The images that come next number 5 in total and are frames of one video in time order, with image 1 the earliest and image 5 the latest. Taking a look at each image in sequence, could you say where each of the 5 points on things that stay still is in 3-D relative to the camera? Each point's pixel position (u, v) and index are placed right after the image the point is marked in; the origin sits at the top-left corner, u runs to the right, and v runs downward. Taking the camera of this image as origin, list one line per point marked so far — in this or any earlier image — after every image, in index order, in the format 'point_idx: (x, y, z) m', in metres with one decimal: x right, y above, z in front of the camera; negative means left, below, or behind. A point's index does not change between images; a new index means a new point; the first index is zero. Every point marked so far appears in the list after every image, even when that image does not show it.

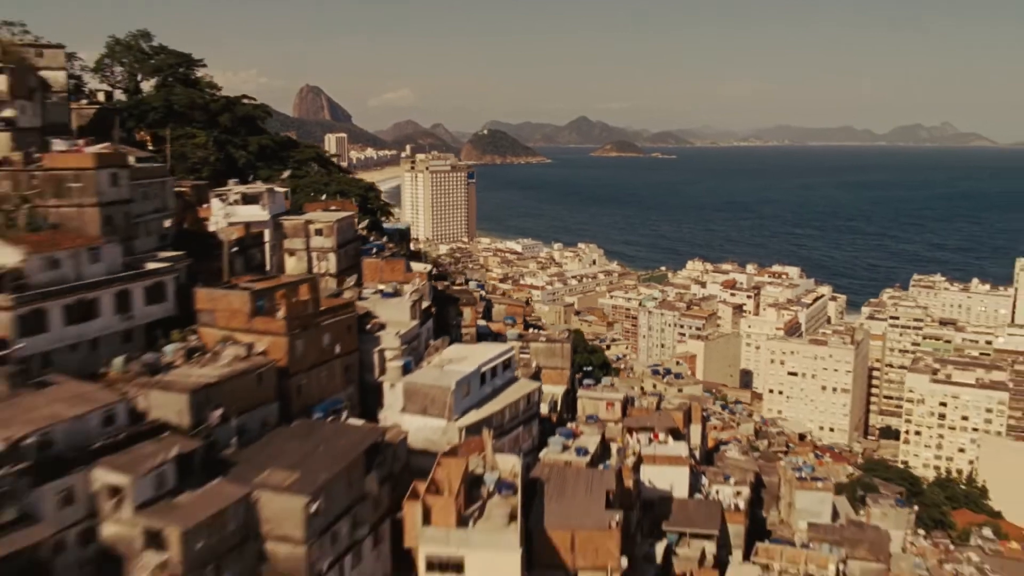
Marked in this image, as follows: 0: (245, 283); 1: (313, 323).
0: (-2.6, 0.0, +10.4) m
1: (-1.9, -0.3, +9.7) m
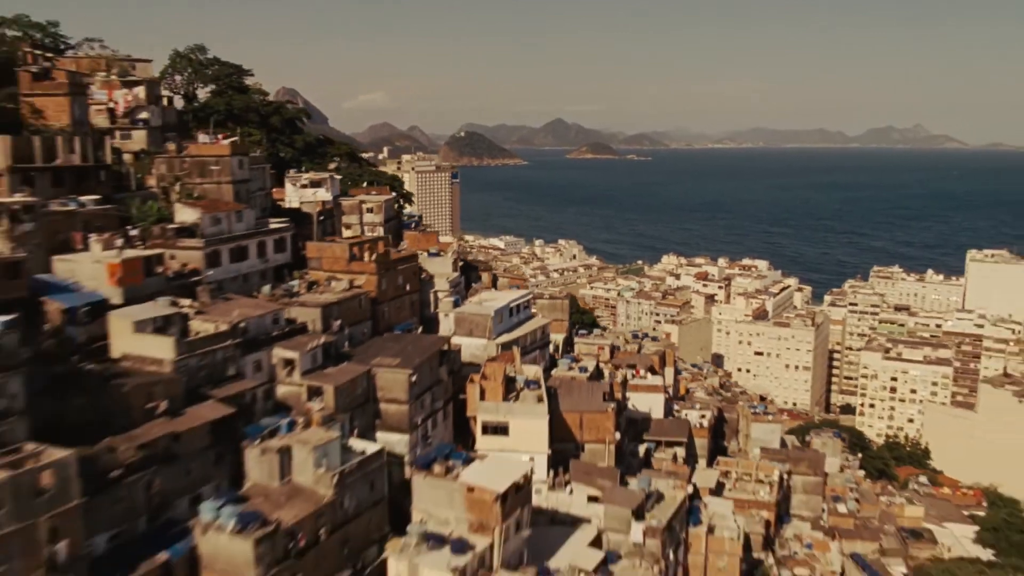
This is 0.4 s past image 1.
0: (-2.3, +0.6, +14.0) m
1: (-1.5, +0.3, +13.3) m
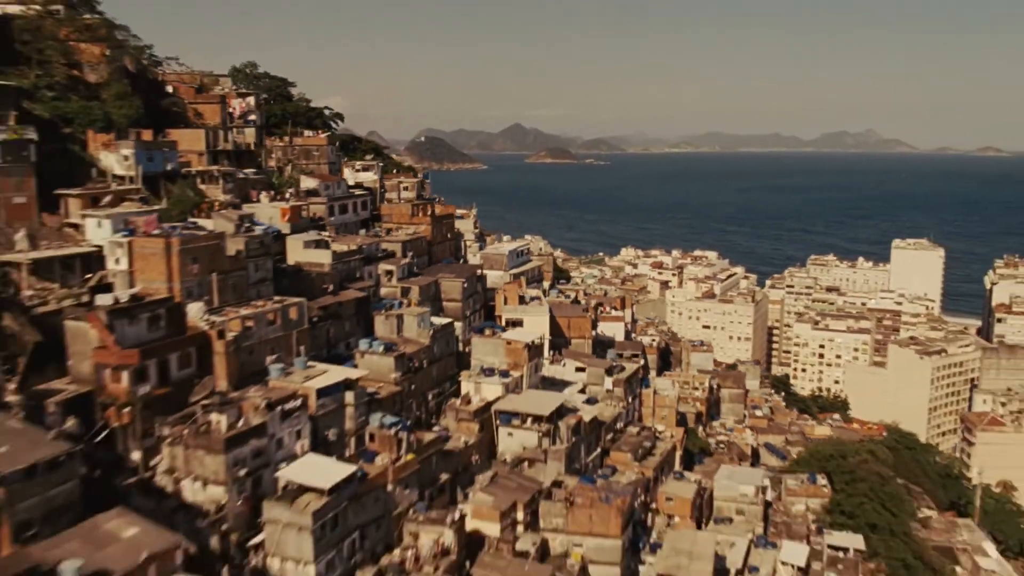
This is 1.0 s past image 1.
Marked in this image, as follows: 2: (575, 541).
0: (-2.2, +1.6, +20.0) m
1: (-1.4, +1.3, +19.3) m
2: (+0.8, -3.3, +12.7) m
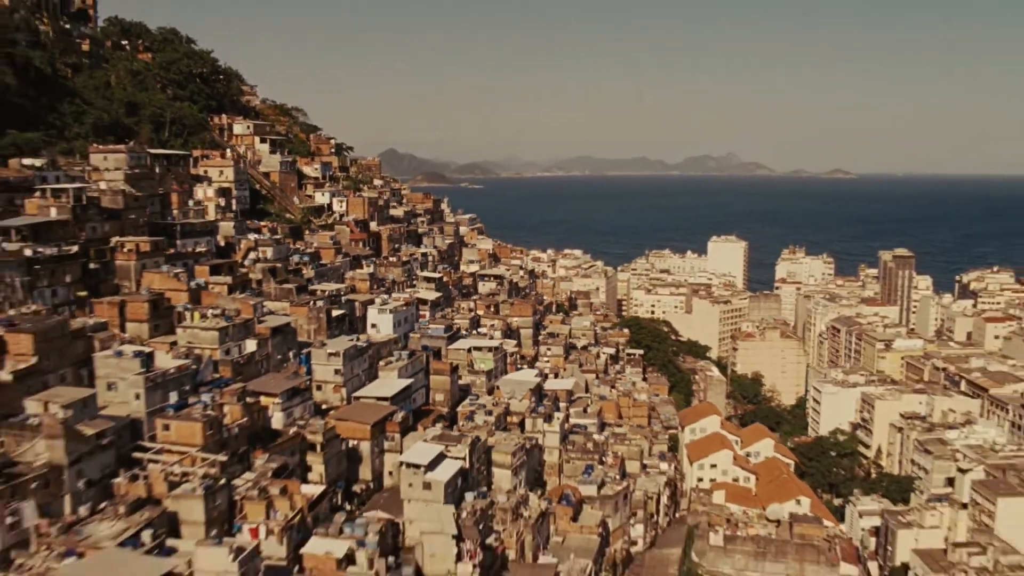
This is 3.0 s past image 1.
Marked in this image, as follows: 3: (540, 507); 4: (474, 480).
0: (-3.8, +3.7, +39.5) m
1: (-3.0, +3.4, +38.9) m
2: (+0.1, -1.0, +32.6) m
3: (+0.5, -4.3, +19.6) m
4: (-0.7, -3.7, +19.2) m
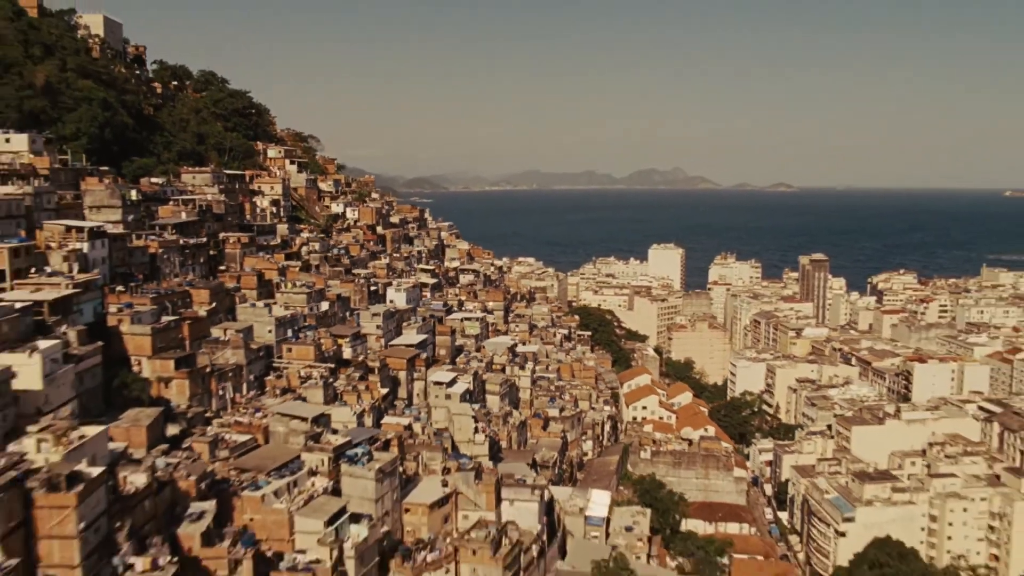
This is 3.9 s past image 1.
0: (-5.2, +4.0, +48.1) m
1: (-4.3, +3.6, +47.5) m
2: (-0.9, -0.6, +41.3) m
3: (+0.3, -3.7, +28.2) m
4: (-1.0, -3.1, +27.8) m
